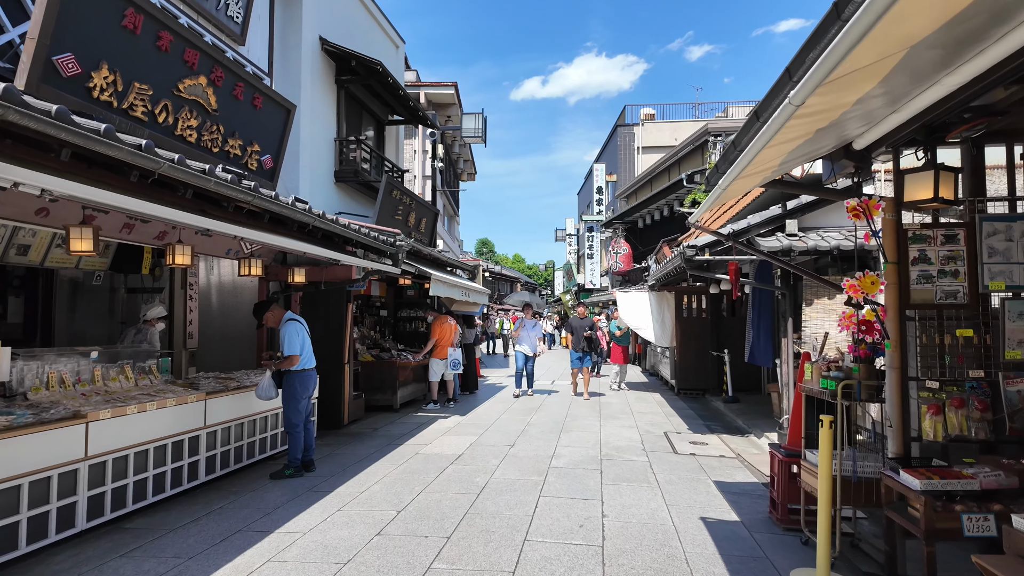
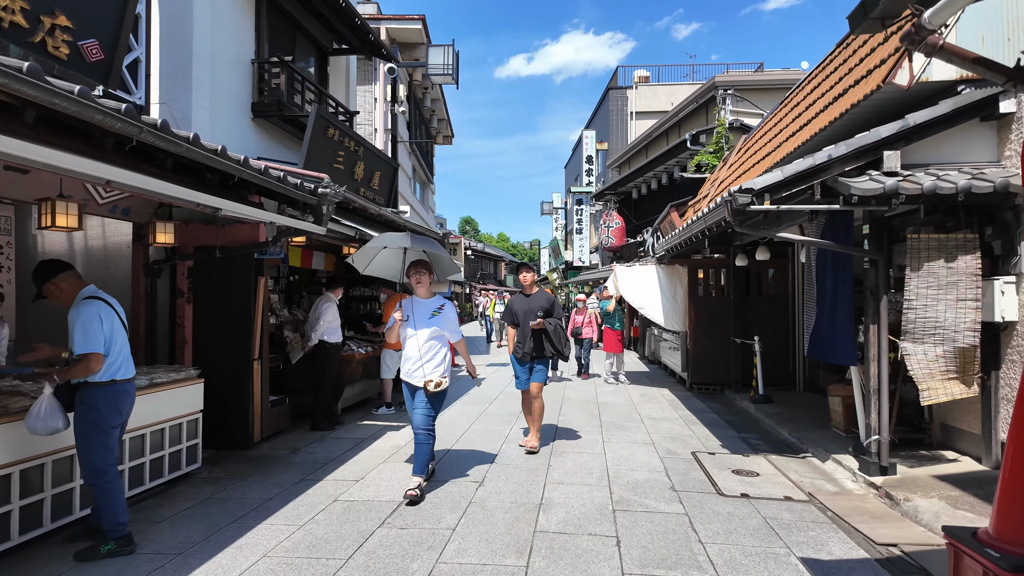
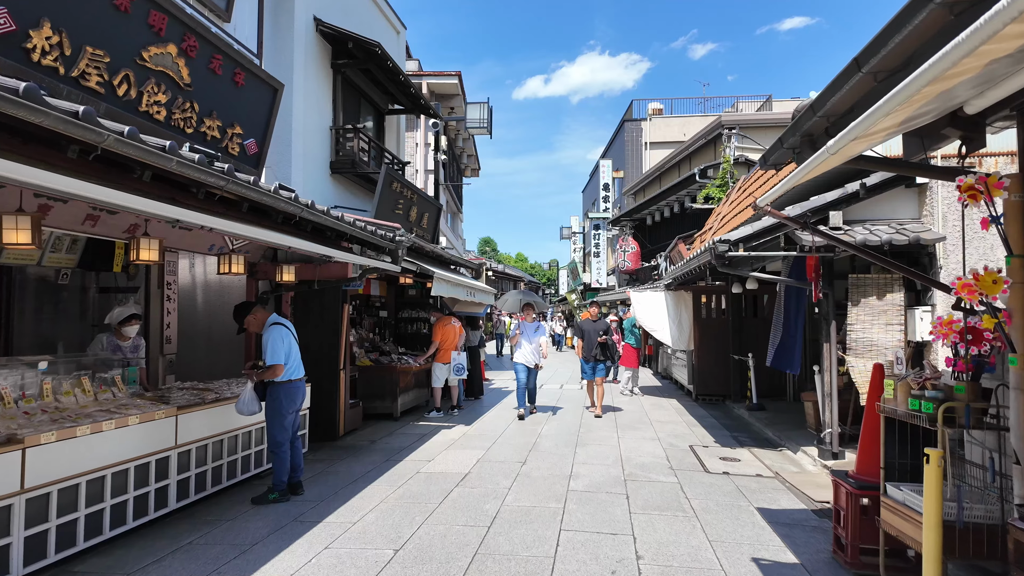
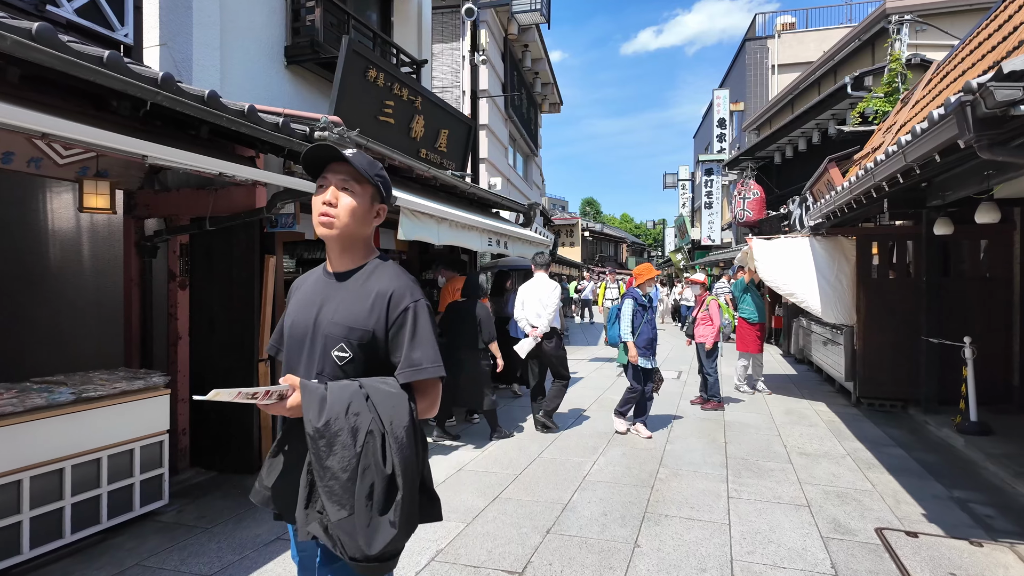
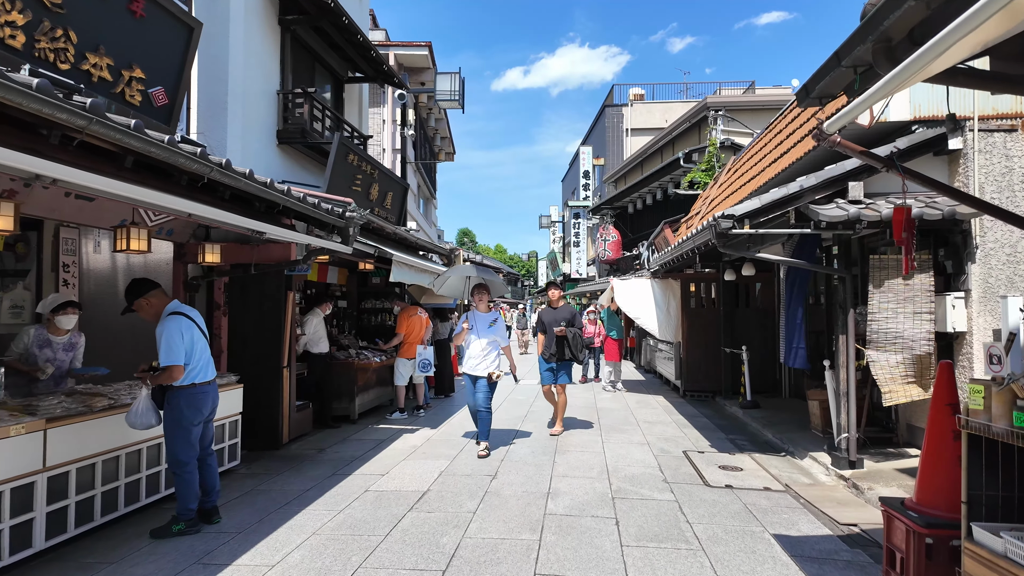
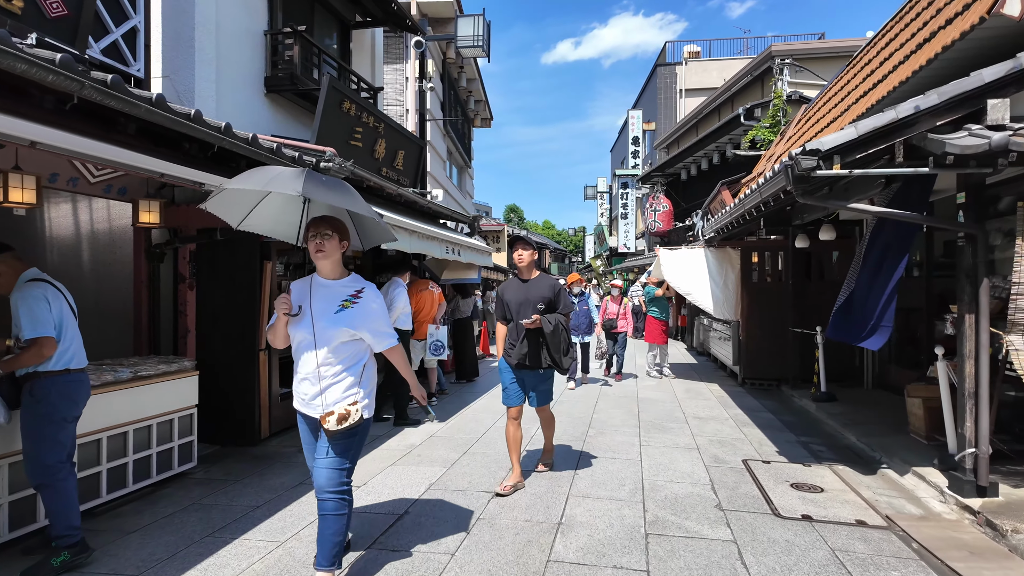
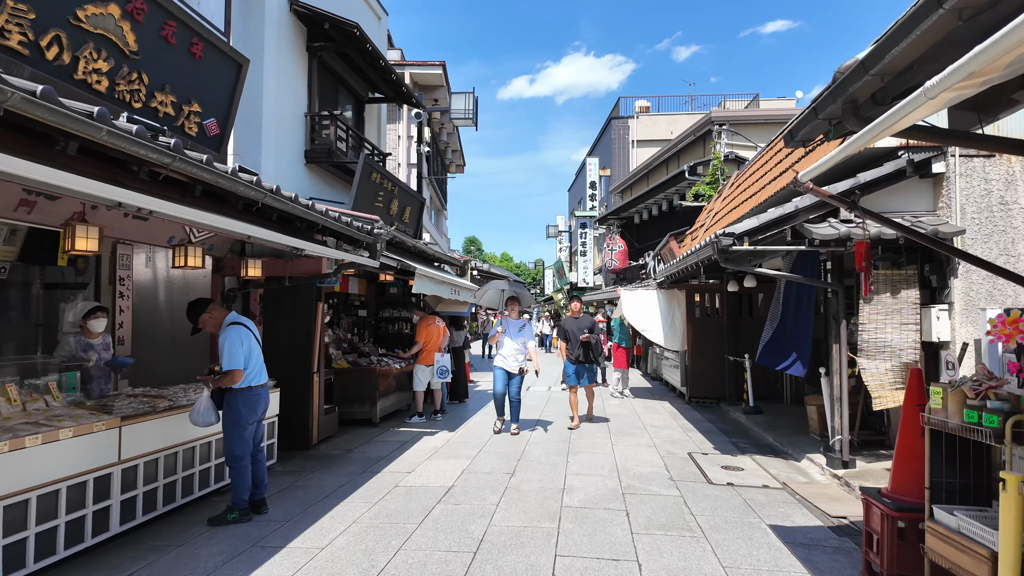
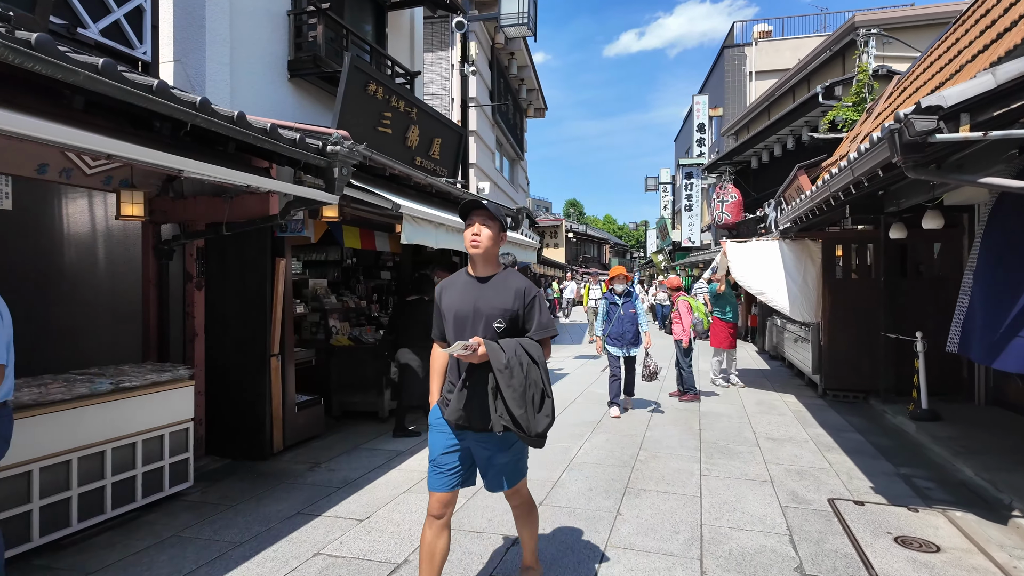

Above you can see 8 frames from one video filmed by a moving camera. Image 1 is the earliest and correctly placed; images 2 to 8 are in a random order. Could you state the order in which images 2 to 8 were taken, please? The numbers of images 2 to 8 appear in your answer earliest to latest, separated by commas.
3, 7, 5, 2, 6, 8, 4
